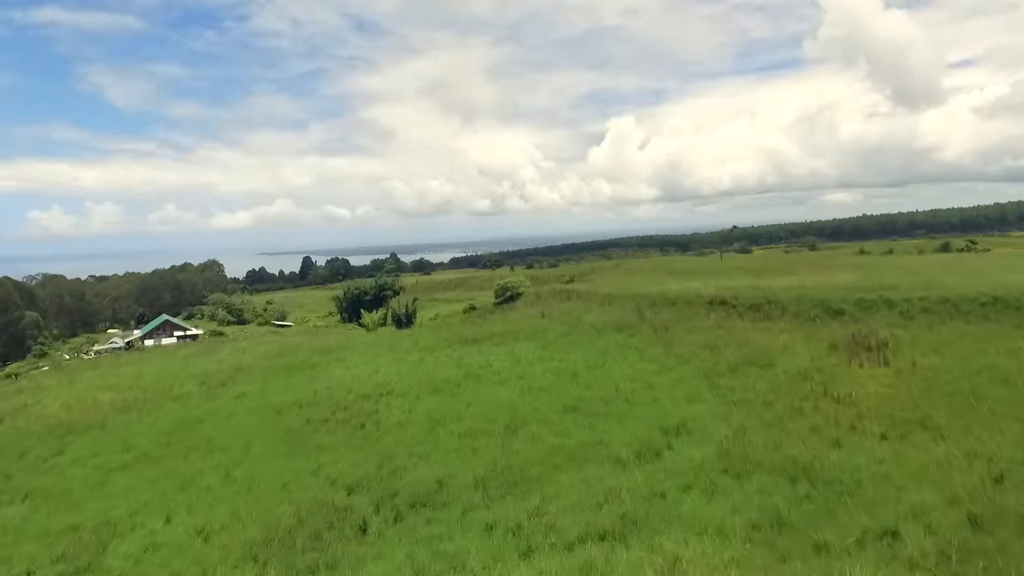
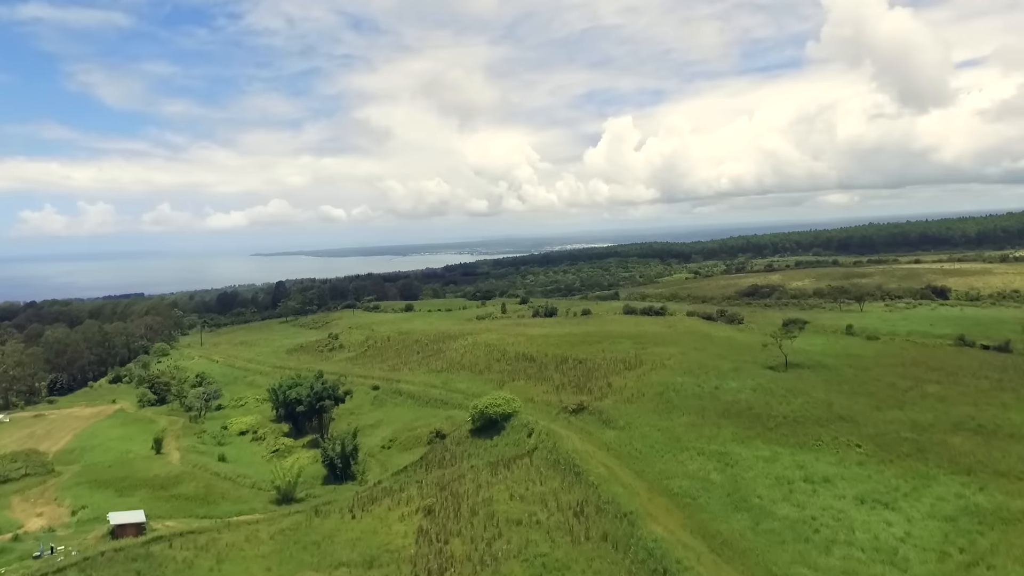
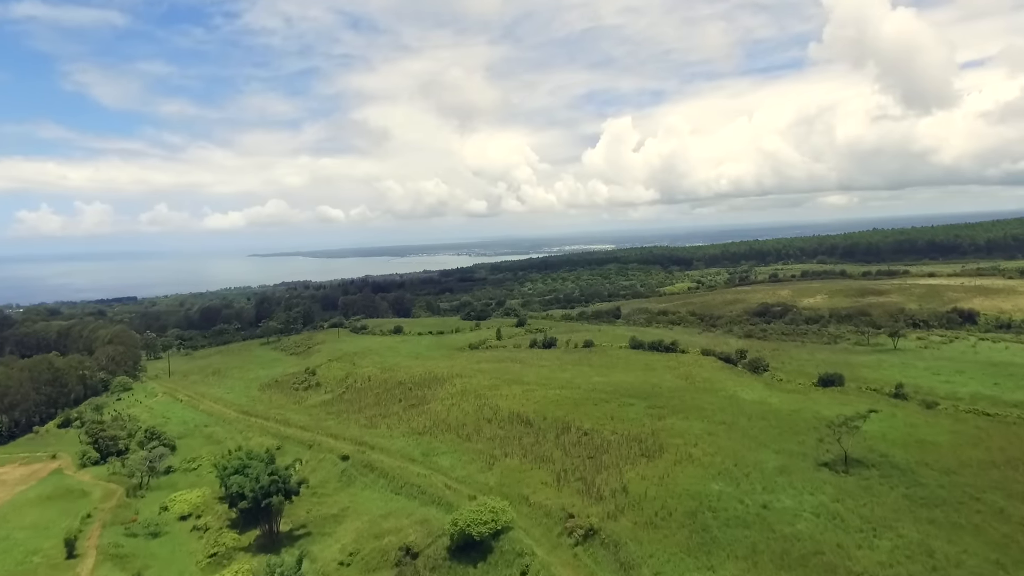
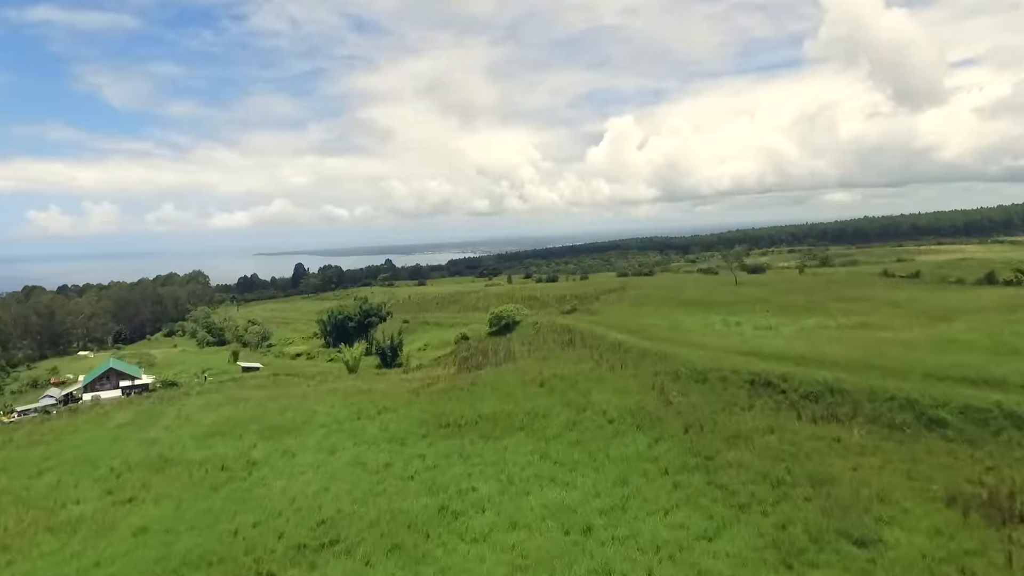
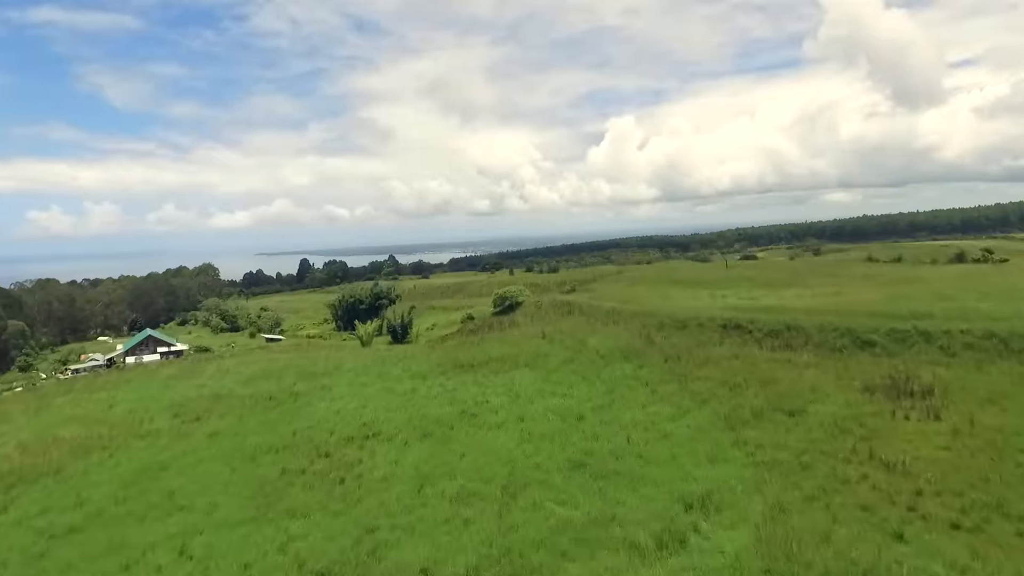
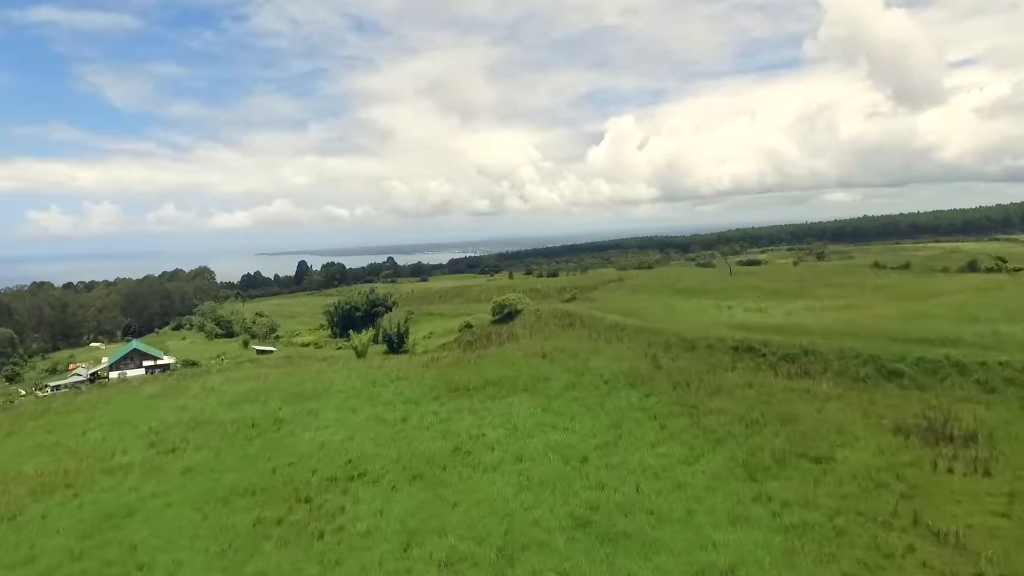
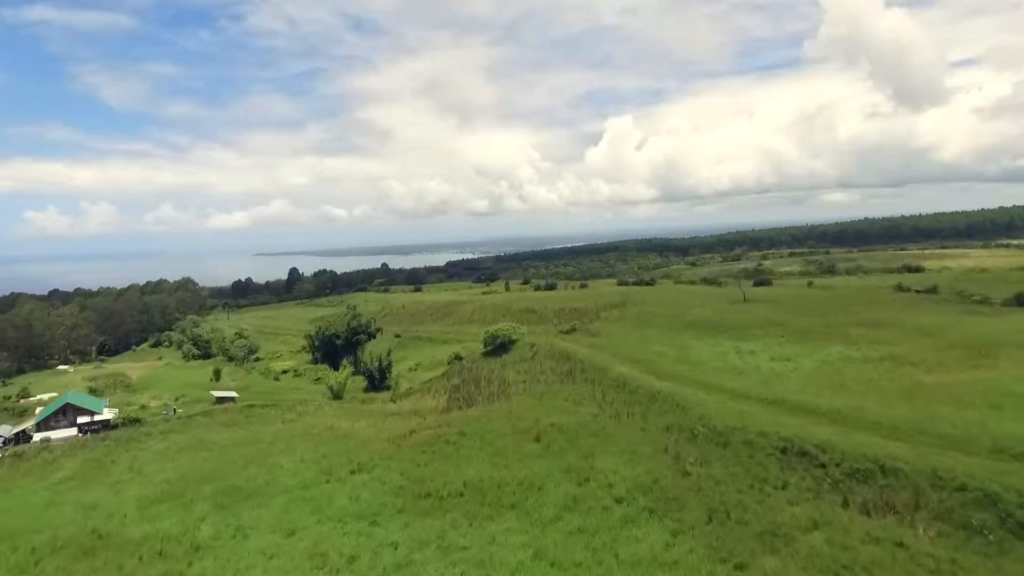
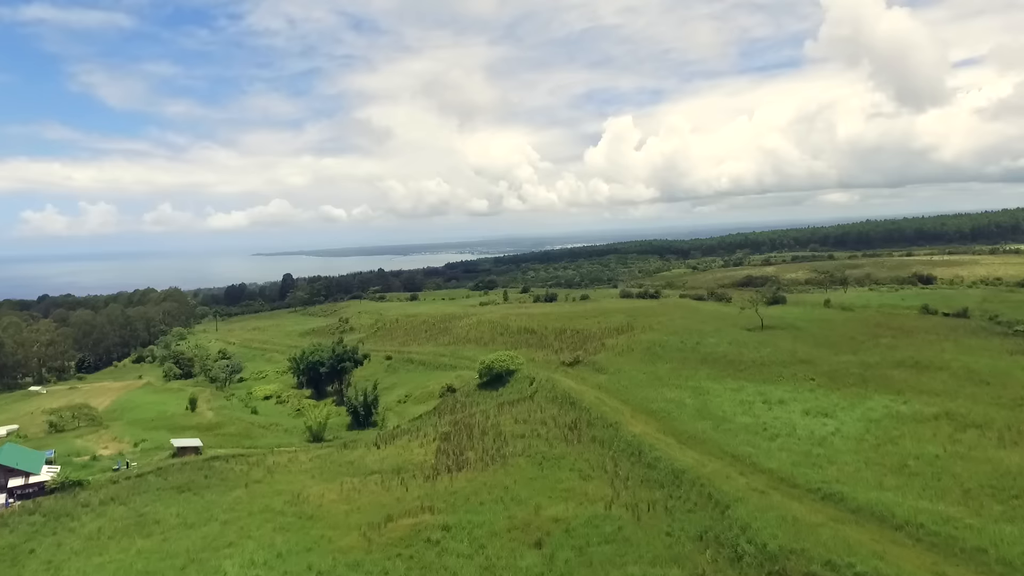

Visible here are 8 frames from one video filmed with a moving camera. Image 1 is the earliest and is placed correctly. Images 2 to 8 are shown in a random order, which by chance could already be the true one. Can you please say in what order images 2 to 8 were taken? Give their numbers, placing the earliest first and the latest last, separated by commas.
5, 6, 4, 7, 8, 2, 3
